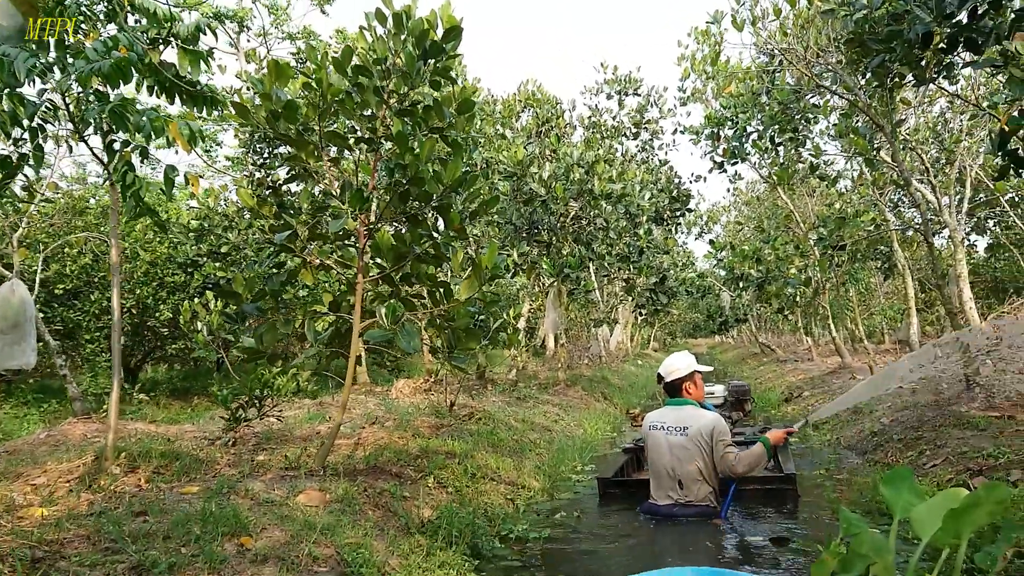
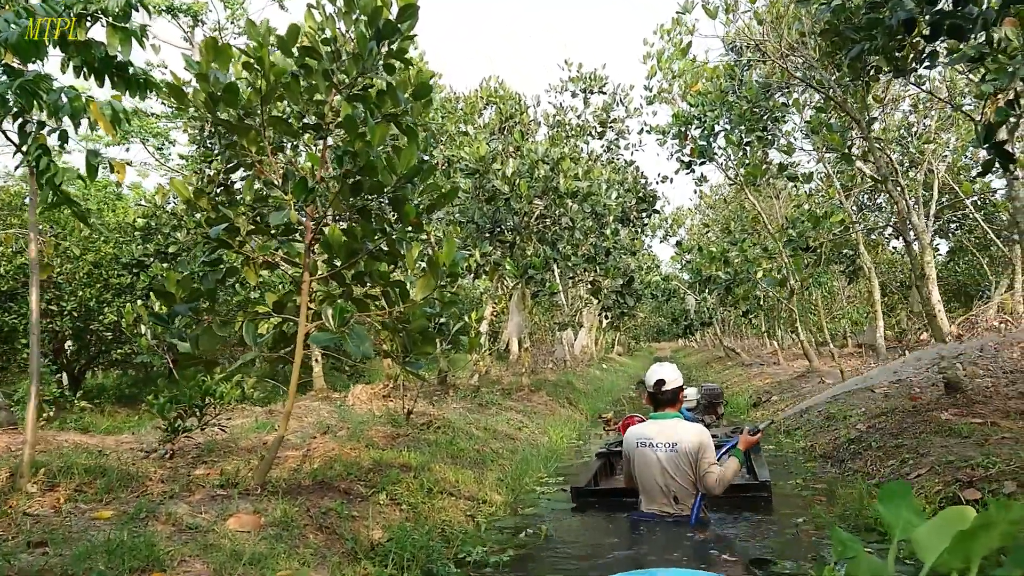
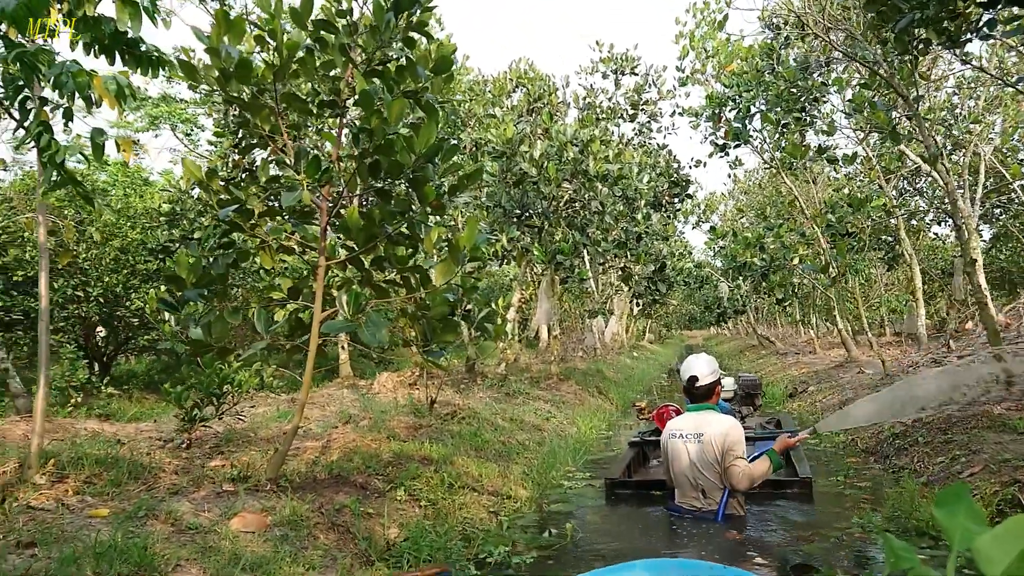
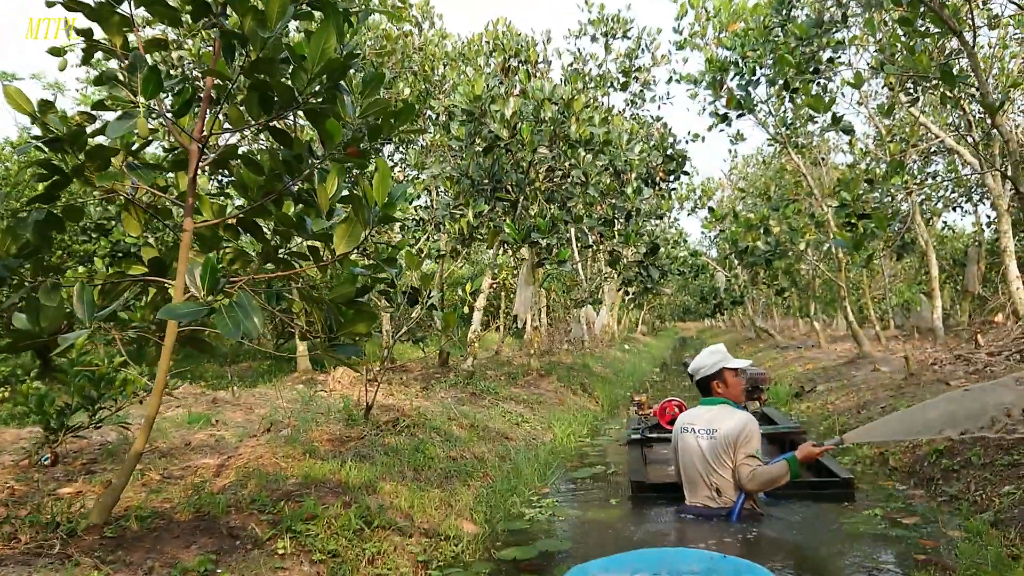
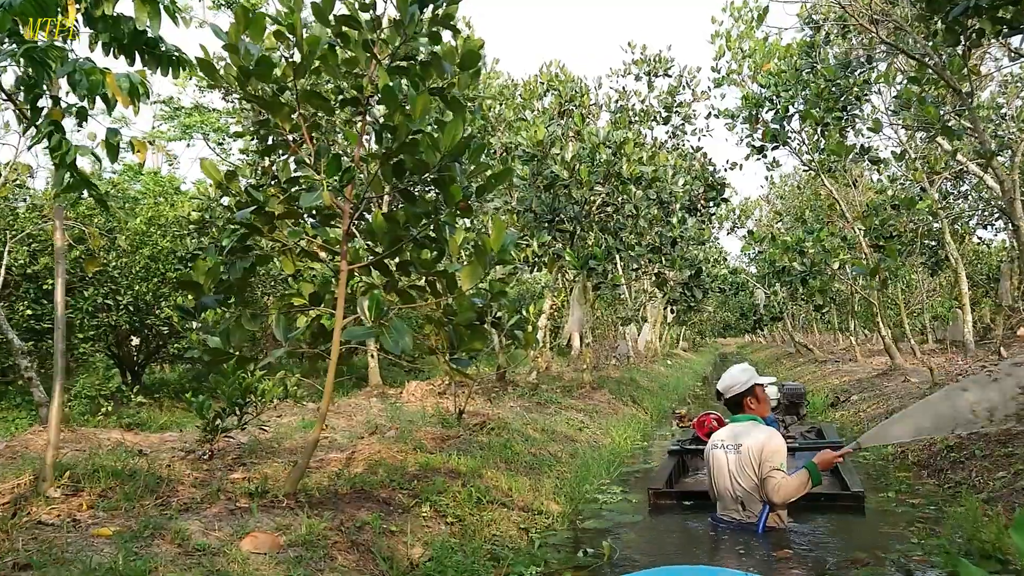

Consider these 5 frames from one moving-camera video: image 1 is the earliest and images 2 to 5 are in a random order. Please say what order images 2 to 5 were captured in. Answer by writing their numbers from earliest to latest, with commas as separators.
2, 3, 5, 4
